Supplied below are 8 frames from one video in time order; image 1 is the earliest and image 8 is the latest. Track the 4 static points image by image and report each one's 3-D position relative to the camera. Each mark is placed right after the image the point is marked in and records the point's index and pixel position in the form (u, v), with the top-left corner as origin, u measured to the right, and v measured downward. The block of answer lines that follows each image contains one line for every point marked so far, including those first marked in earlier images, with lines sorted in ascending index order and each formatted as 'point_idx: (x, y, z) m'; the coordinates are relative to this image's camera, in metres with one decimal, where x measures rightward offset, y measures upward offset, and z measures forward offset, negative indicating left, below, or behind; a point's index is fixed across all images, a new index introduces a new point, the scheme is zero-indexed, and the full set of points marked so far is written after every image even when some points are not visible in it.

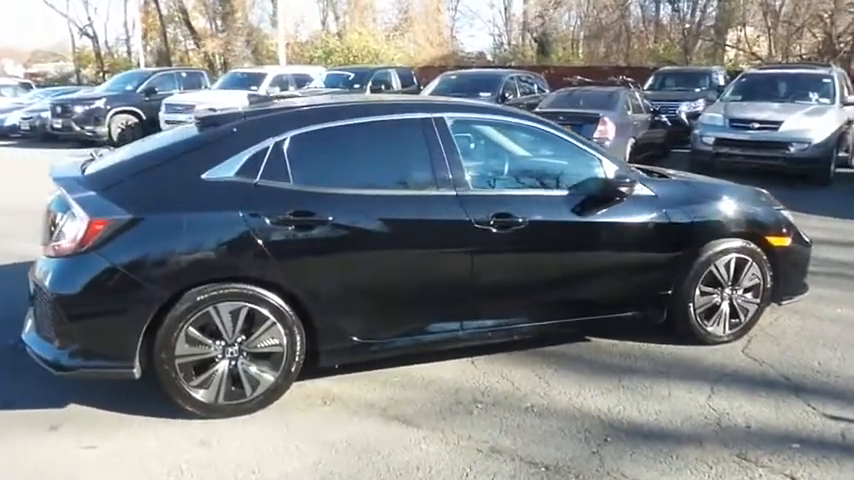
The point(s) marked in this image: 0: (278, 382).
0: (-0.9, -0.8, +3.8) m
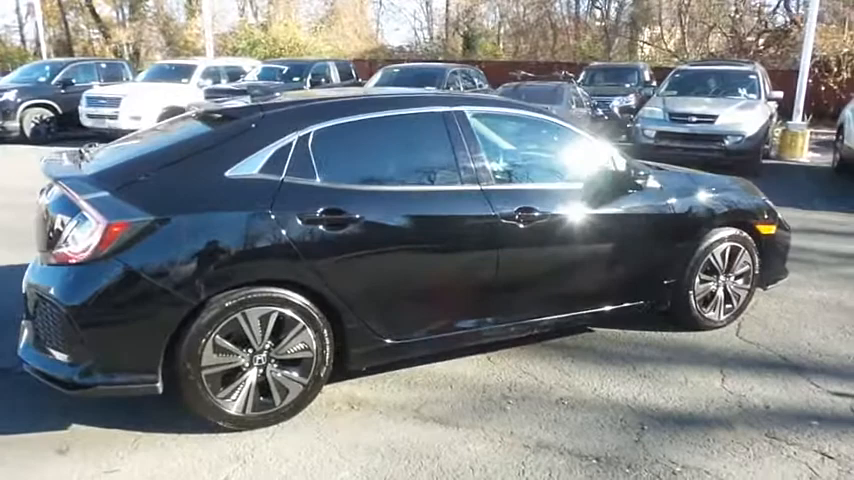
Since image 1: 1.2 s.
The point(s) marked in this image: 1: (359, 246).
0: (-0.7, -0.8, +3.6) m
1: (-0.4, 0.0, +3.6) m
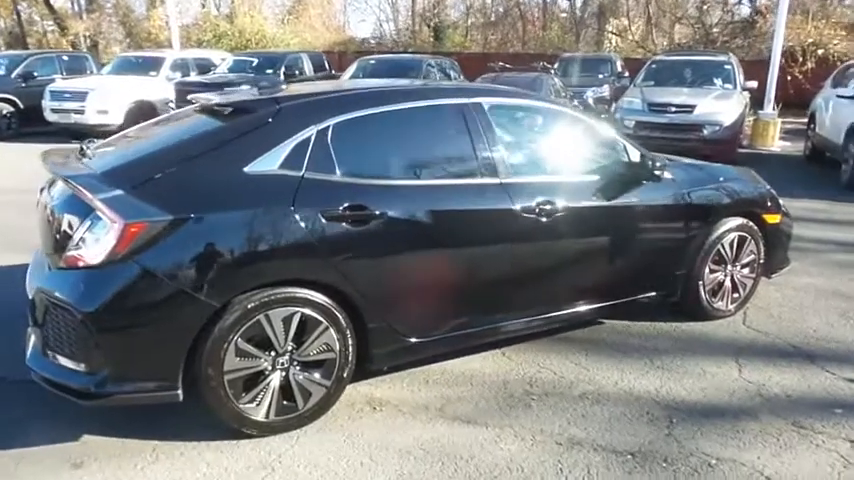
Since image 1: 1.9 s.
0: (-0.5, -0.8, +3.5) m
1: (-0.2, 0.0, +3.5) m
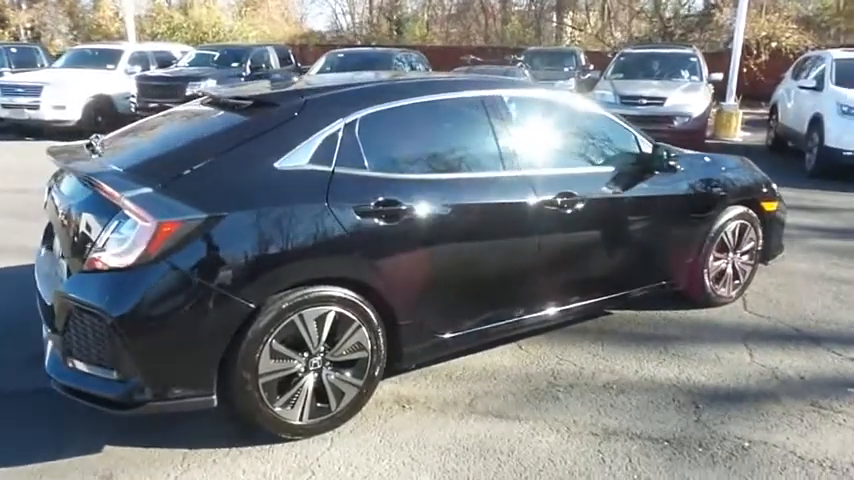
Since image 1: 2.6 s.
0: (-0.3, -0.8, +3.4) m
1: (-0.1, 0.0, +3.5) m
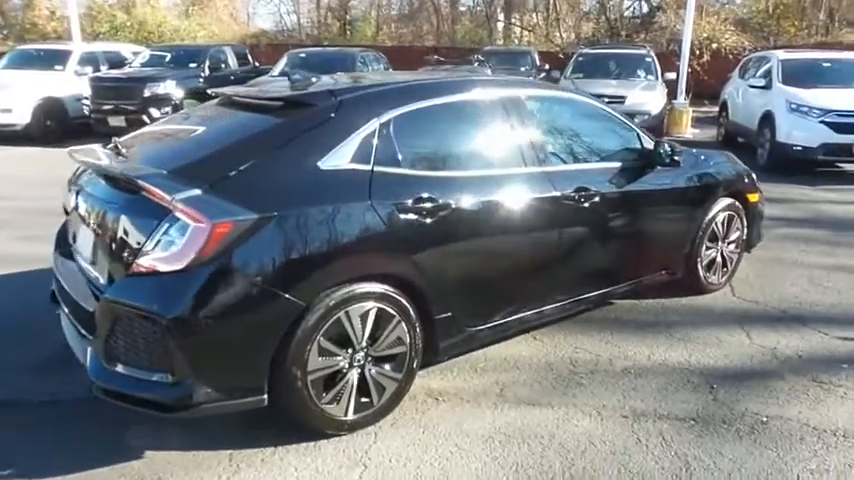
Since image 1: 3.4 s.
0: (-0.1, -0.8, +3.5) m
1: (+0.1, 0.0, +3.6) m
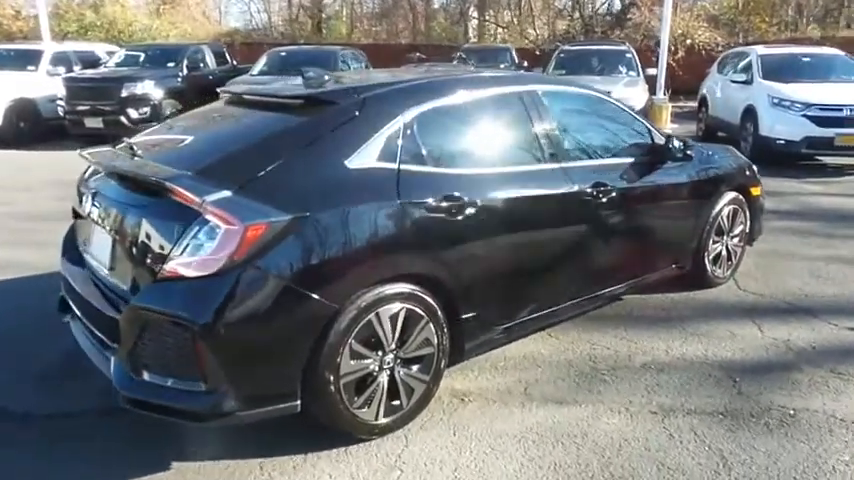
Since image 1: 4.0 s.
0: (0.0, -0.8, +3.5) m
1: (+0.3, 0.0, +3.5) m
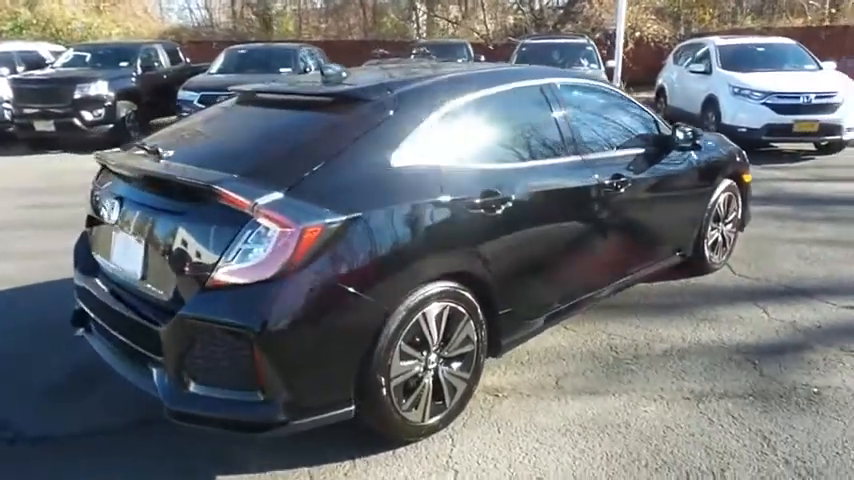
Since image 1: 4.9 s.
0: (+0.2, -0.8, +3.4) m
1: (+0.4, +0.1, +3.5) m
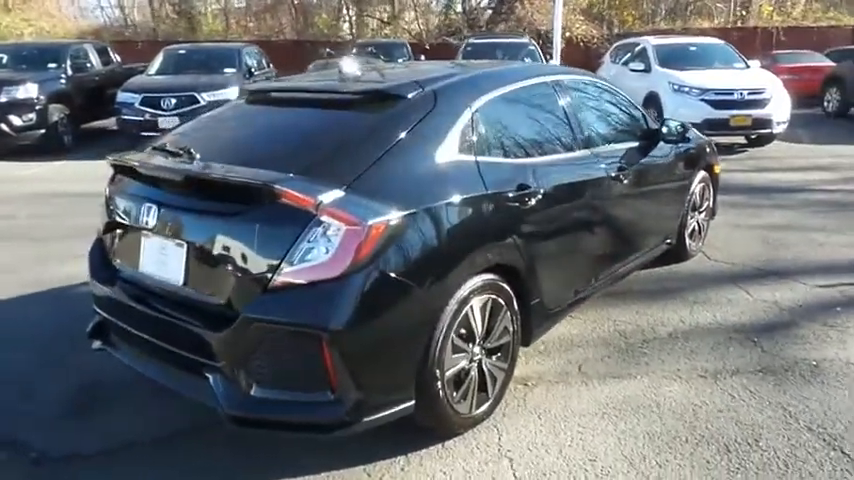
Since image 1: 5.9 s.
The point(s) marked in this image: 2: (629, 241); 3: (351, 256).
0: (+0.5, -0.7, +3.5) m
1: (+0.6, +0.1, +3.6) m
2: (+1.5, 0.0, +4.8) m
3: (-0.4, -0.1, +2.7) m
